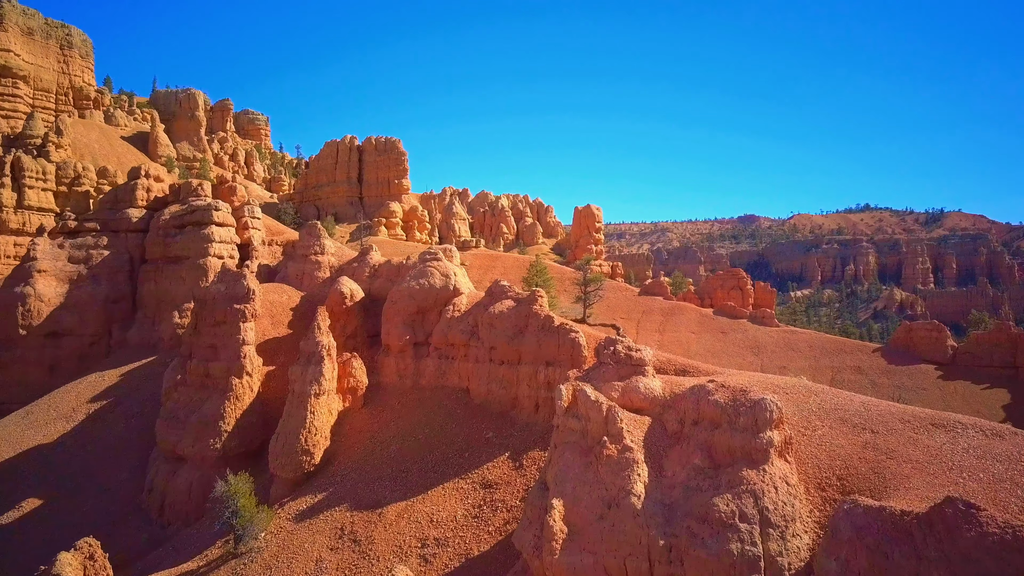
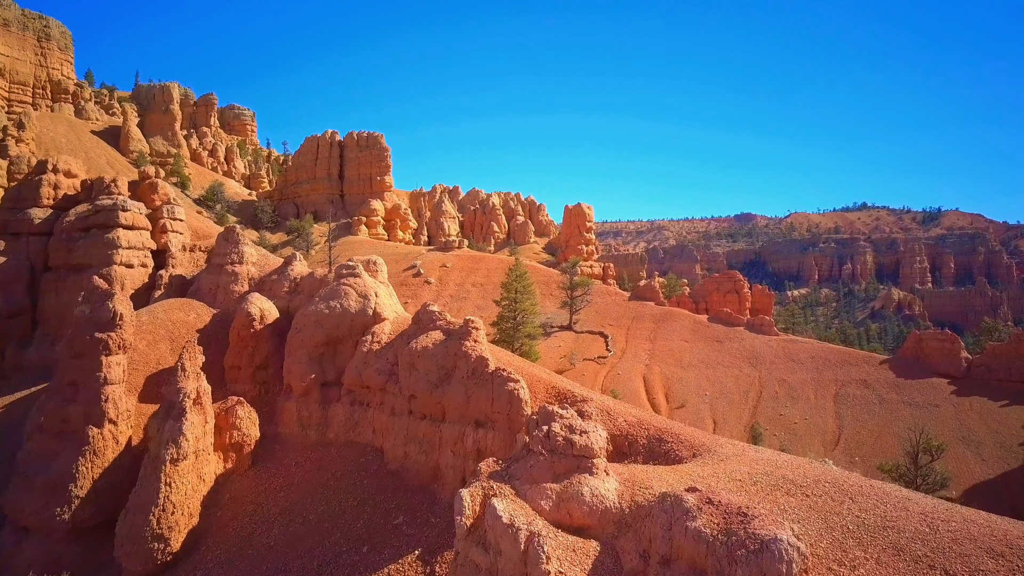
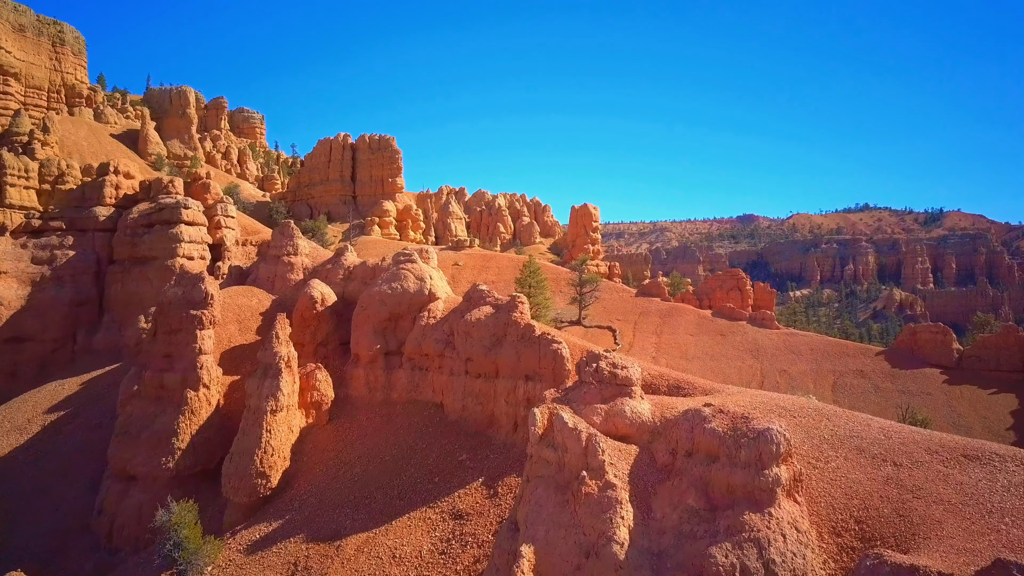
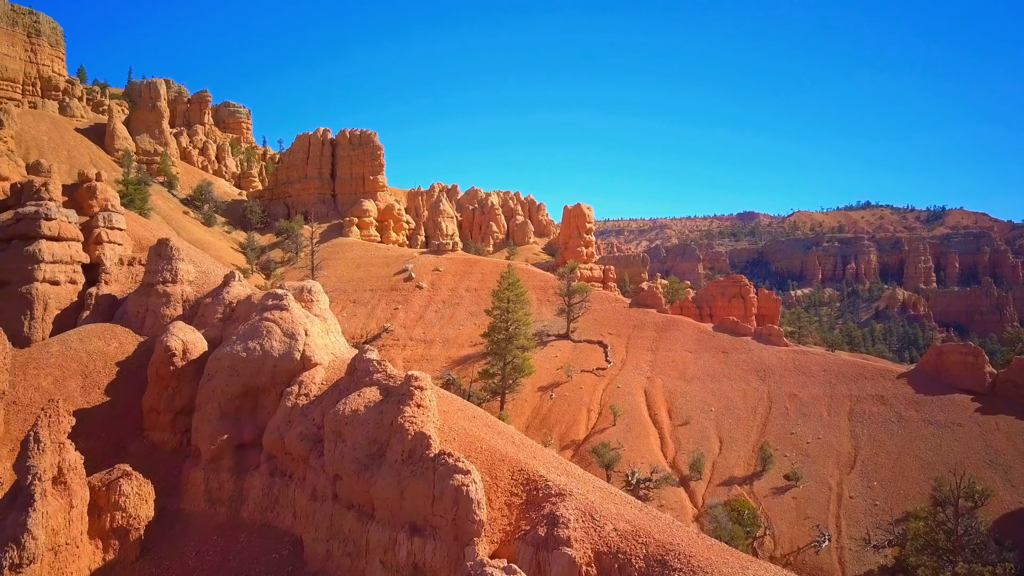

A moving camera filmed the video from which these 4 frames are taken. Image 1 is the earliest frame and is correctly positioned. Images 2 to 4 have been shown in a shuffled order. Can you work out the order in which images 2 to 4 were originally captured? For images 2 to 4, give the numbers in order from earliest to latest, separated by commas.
3, 2, 4
